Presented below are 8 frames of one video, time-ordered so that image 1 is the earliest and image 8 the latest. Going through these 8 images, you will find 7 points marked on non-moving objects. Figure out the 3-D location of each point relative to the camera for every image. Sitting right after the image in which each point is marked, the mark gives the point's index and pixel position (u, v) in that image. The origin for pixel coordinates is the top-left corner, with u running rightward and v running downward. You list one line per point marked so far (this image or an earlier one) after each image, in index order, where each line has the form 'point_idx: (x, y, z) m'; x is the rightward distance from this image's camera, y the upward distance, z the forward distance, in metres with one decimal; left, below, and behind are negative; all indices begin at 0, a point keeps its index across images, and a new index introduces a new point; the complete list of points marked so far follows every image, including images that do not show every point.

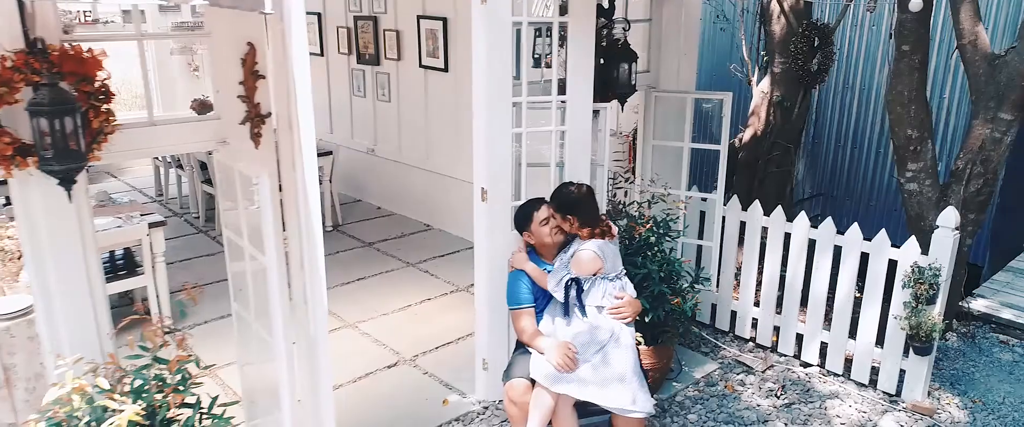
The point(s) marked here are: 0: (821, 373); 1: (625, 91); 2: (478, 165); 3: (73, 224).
0: (+2.4, -1.3, +4.2) m
1: (+0.8, +0.8, +3.7) m
2: (-0.2, +0.3, +3.5) m
3: (-1.9, 0.0, +2.3) m
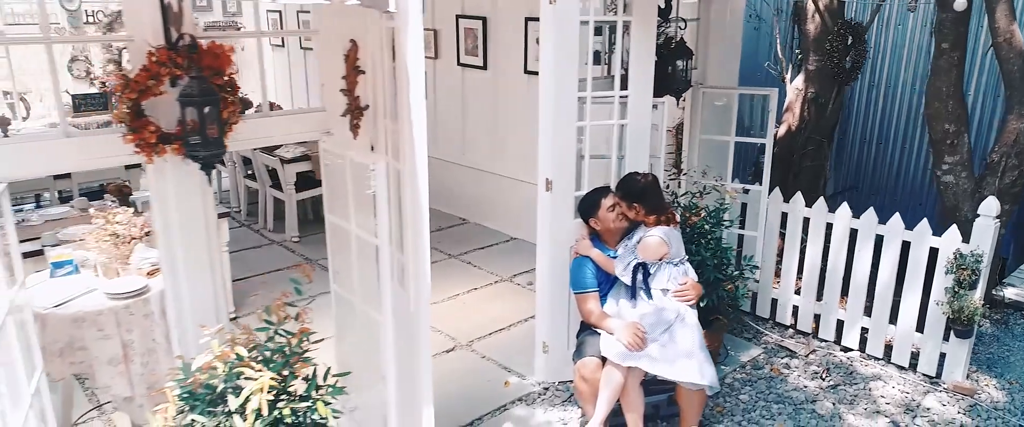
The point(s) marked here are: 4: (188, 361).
0: (+2.9, -1.2, +4.4) m
1: (+1.2, +0.9, +3.9) m
2: (+0.2, +0.4, +3.7) m
3: (-1.5, 0.0, +2.5) m
4: (-1.6, -0.7, +2.6) m
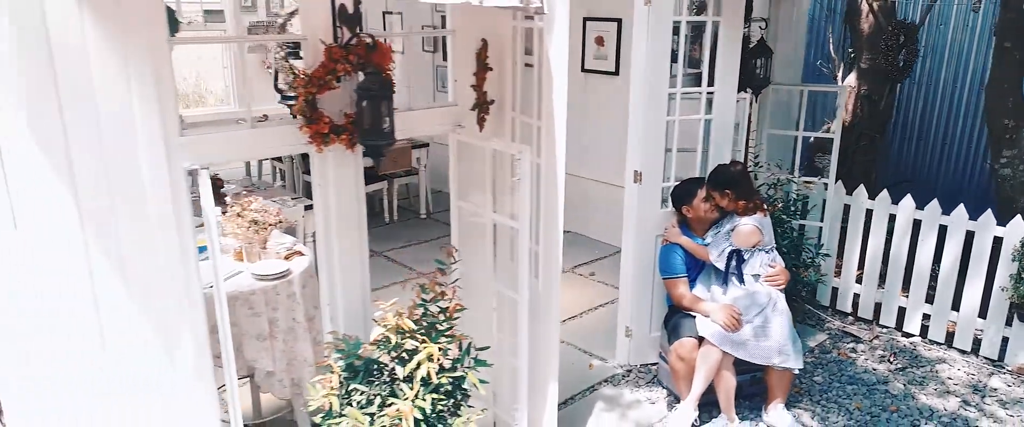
0: (+3.5, -1.1, +4.6) m
1: (+1.9, +1.0, +4.1) m
2: (+0.9, +0.5, +3.9) m
3: (-0.8, +0.1, +2.7) m
4: (-0.9, -0.6, +2.8) m
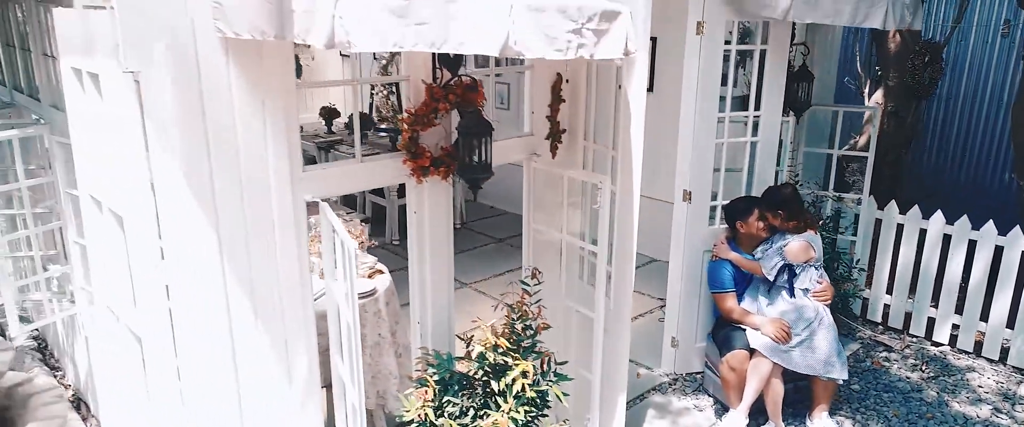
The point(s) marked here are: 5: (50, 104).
0: (+4.0, -1.2, +4.8) m
1: (+2.3, +0.9, +4.3) m
2: (+1.3, +0.3, +4.1) m
3: (-0.4, 0.0, +2.9) m
4: (-0.5, -0.8, +3.0) m
5: (-3.0, +0.7, +3.5) m
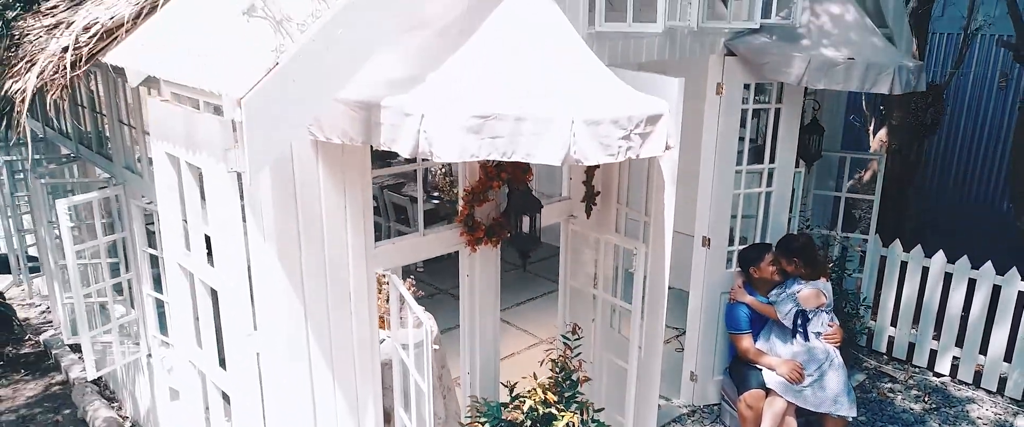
0: (+4.2, -1.6, +5.1) m
1: (+2.6, +0.5, +4.6) m
2: (+1.6, 0.0, +4.4) m
3: (-0.1, -0.4, +3.2) m
4: (-0.2, -1.1, +3.3) m
5: (-2.7, +0.3, +3.8) m
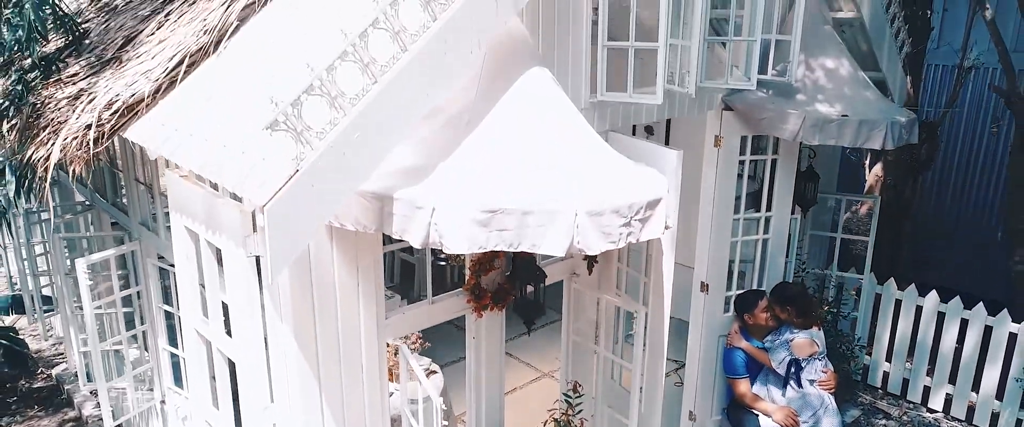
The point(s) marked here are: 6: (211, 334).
0: (+4.2, -2.0, +5.3) m
1: (+2.6, +0.1, +4.8) m
2: (+1.6, -0.4, +4.5) m
3: (-0.1, -0.8, +3.4) m
4: (-0.2, -1.5, +3.4) m
5: (-2.7, -0.1, +3.9) m
6: (-1.7, -0.7, +3.0) m
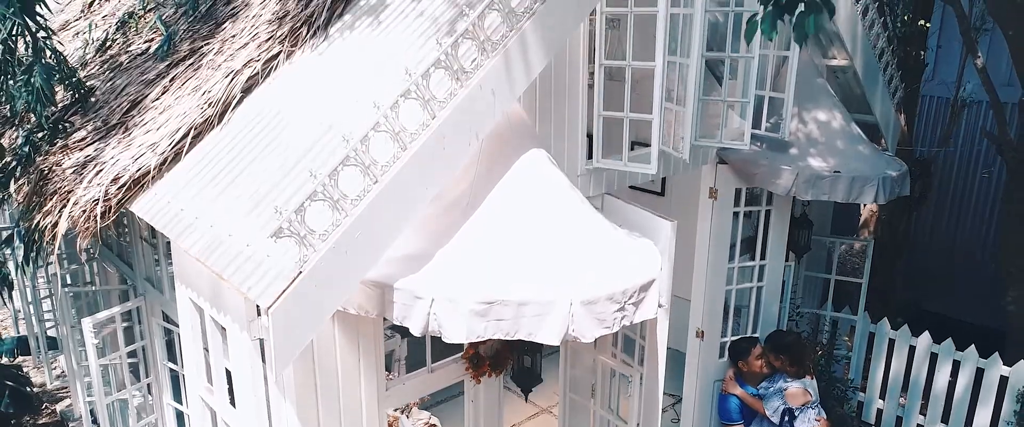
0: (+4.2, -2.4, +5.3) m
1: (+2.6, -0.3, +4.8) m
2: (+1.6, -0.8, +4.6) m
3: (-0.1, -1.2, +3.4) m
4: (-0.2, -2.0, +3.5) m
5: (-2.7, -0.5, +4.0) m
6: (-1.7, -1.1, +3.1) m
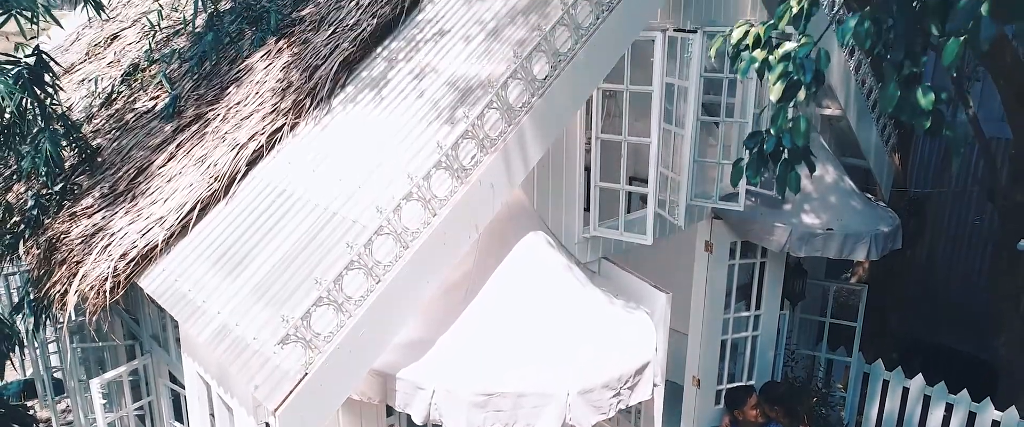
0: (+4.2, -2.8, +5.4) m
1: (+2.6, -0.8, +4.9) m
2: (+1.6, -1.3, +4.7) m
3: (-0.1, -1.7, +3.5) m
4: (-0.2, -2.4, +3.6) m
5: (-2.7, -0.9, +4.1) m
6: (-1.7, -1.5, +3.2) m
